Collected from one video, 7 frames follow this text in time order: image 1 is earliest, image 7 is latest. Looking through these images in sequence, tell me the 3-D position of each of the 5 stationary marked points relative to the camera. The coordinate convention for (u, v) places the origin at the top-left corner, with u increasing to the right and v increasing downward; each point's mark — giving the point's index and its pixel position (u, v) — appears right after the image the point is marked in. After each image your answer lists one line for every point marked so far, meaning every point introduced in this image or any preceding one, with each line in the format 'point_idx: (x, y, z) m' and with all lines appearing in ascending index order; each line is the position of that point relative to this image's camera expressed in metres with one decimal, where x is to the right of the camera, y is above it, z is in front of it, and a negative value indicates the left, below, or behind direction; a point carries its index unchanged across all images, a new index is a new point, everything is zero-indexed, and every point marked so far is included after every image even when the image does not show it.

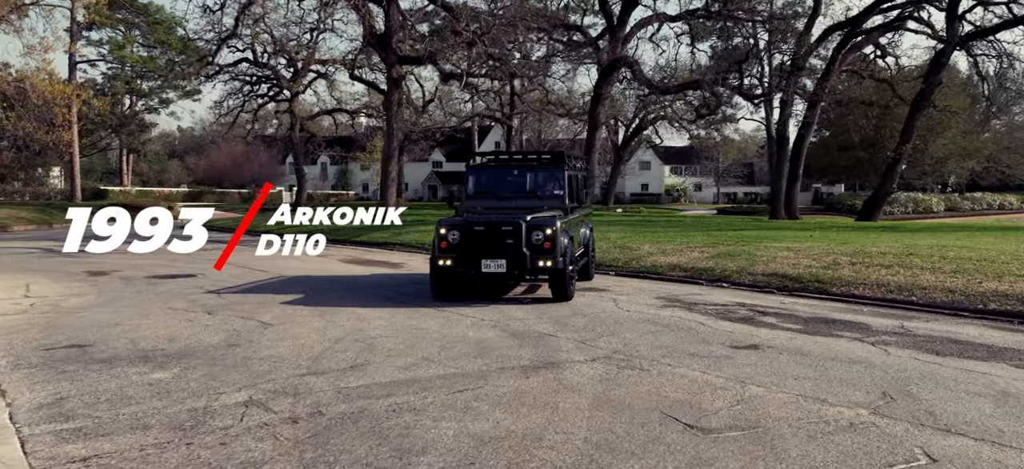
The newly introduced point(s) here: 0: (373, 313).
0: (-1.8, -1.0, +11.2) m
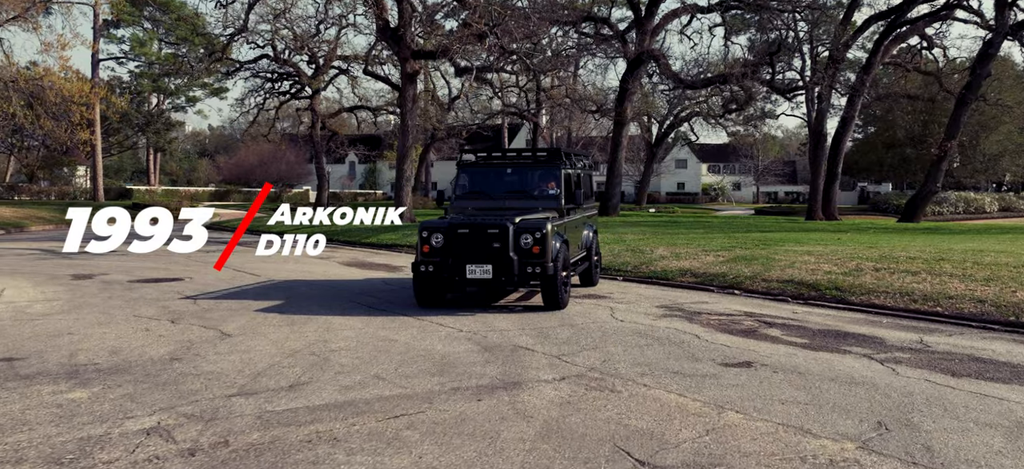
0: (-2.0, -1.1, +10.6) m
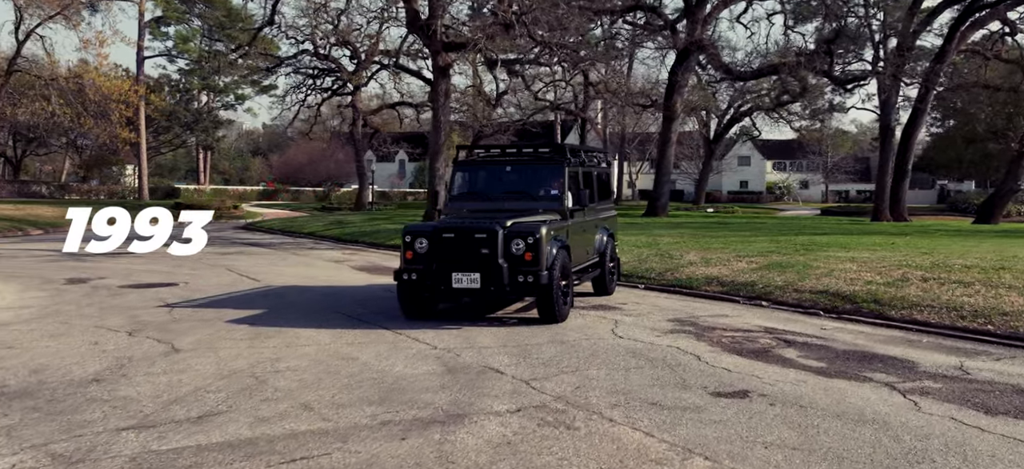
0: (-2.3, -1.2, +9.8) m
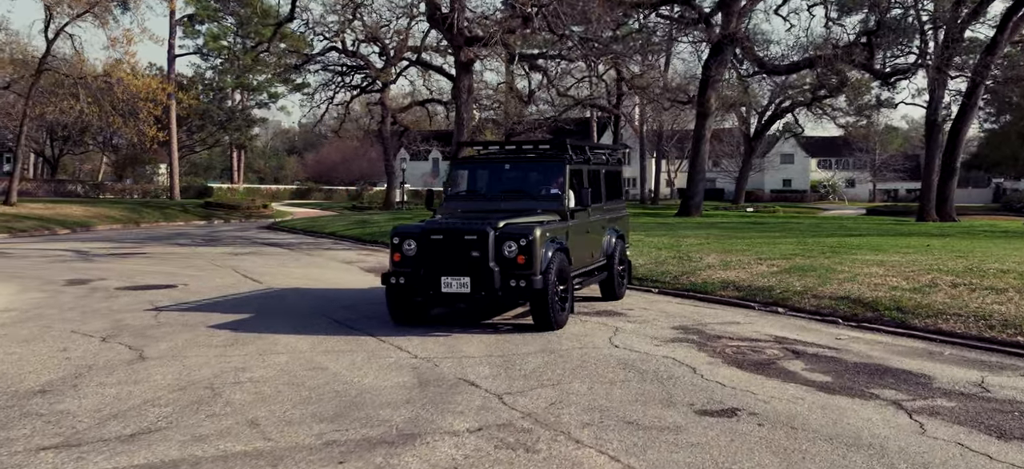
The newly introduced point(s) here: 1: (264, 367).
0: (-2.4, -1.2, +9.4) m
1: (-2.4, -1.3, +8.3) m
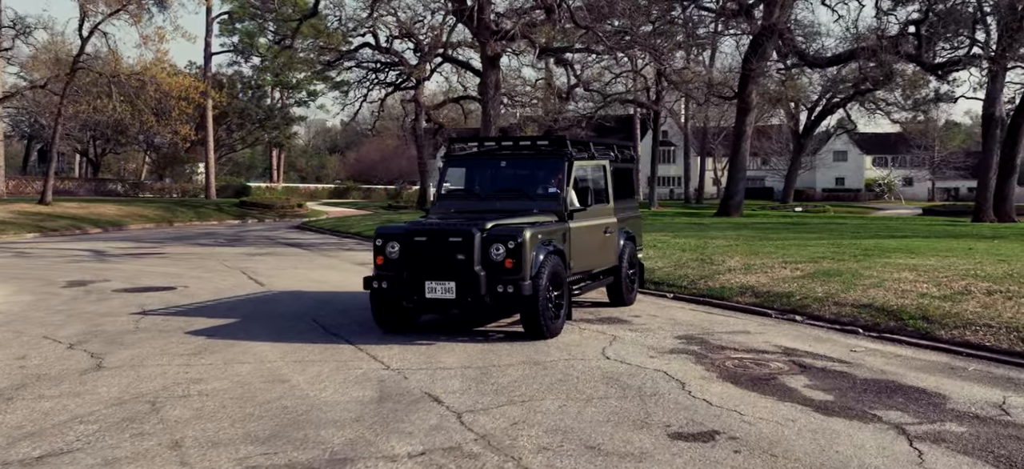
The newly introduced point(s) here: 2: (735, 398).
0: (-2.6, -1.2, +9.0) m
1: (-2.7, -1.3, +7.9) m
2: (+2.1, -1.5, +8.1) m
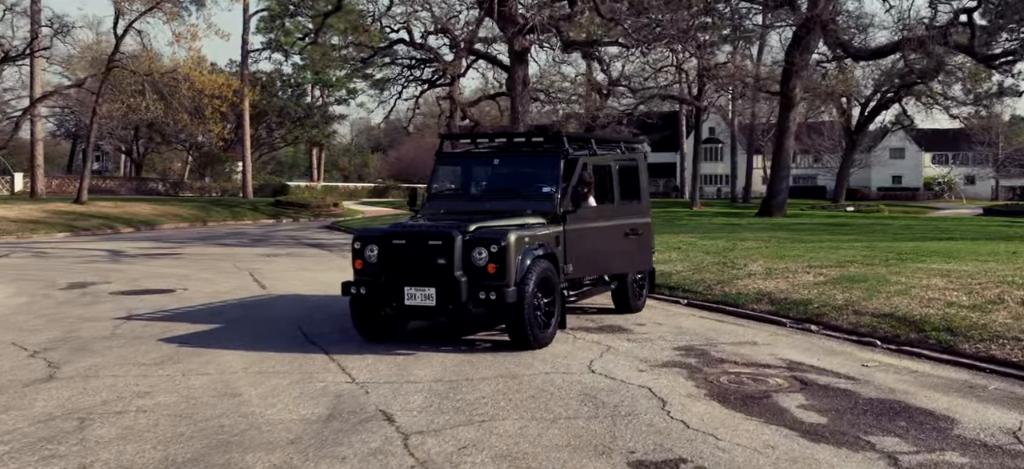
0: (-2.9, -1.3, +8.7) m
1: (-3.0, -1.4, +7.5) m
2: (+1.8, -1.6, +7.5) m
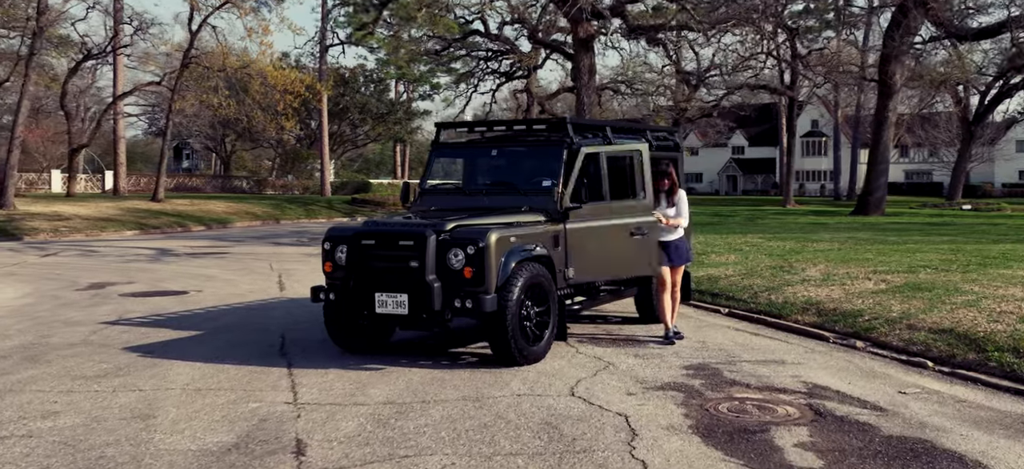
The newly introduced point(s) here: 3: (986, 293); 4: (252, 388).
0: (-3.2, -1.3, +8.1) m
1: (-3.4, -1.4, +6.9) m
2: (+1.3, -1.6, +6.3) m
3: (+6.2, -0.8, +11.3) m
4: (-2.3, -1.4, +7.9) m
